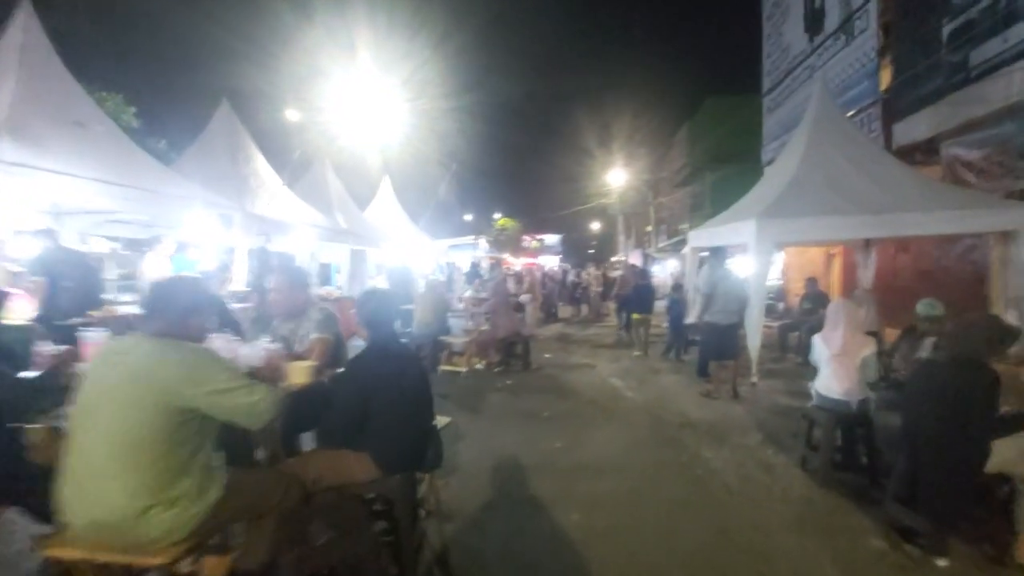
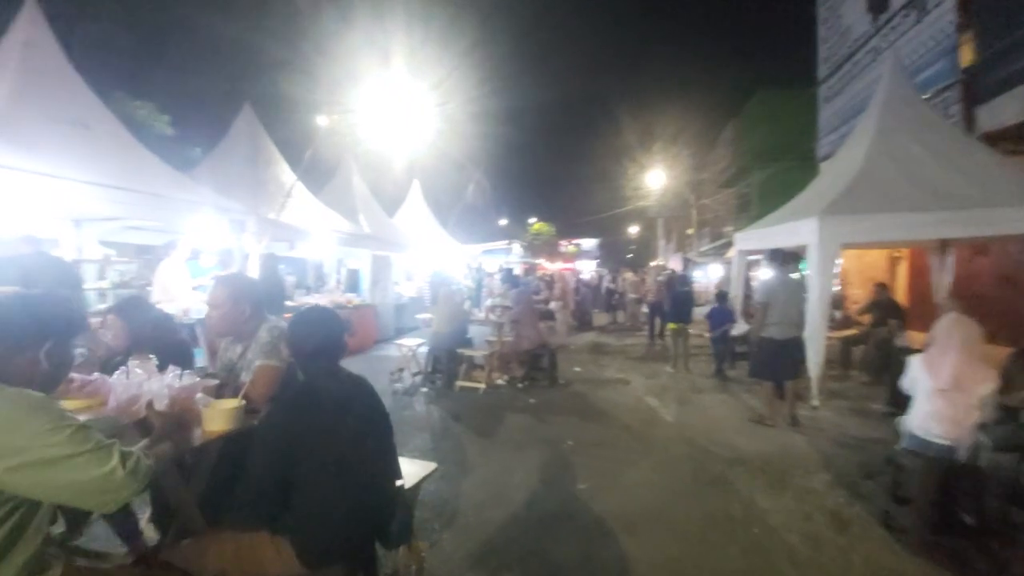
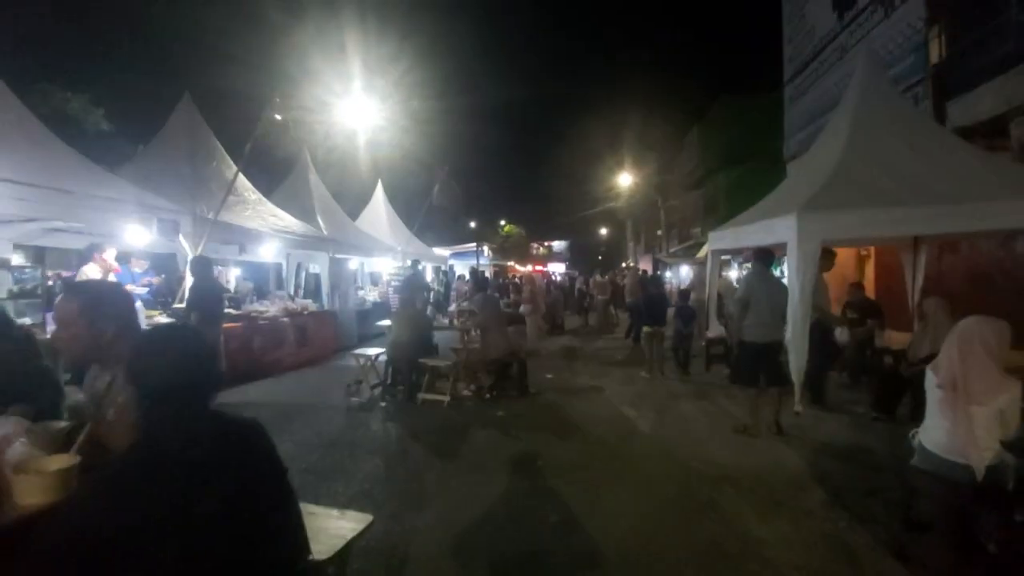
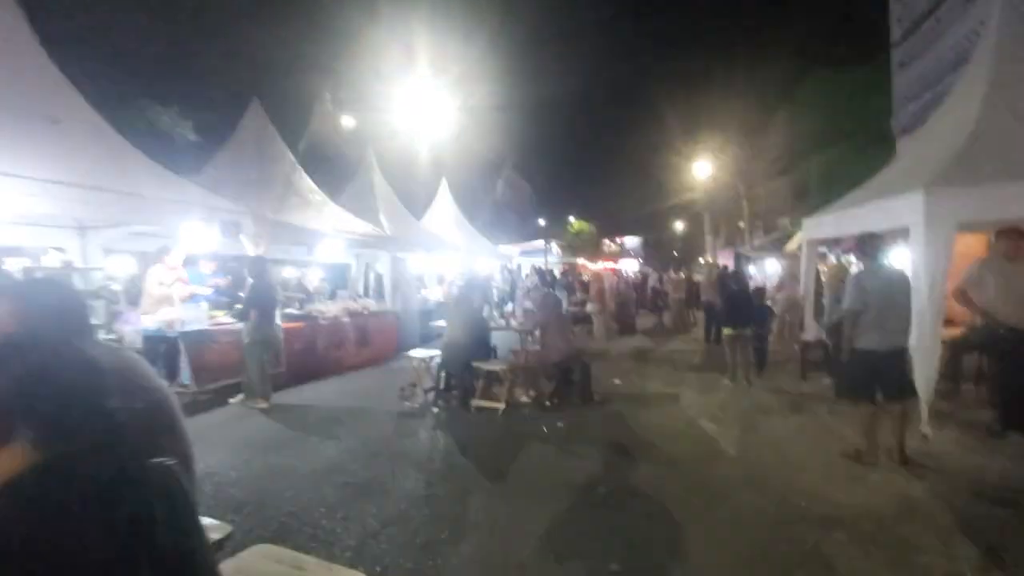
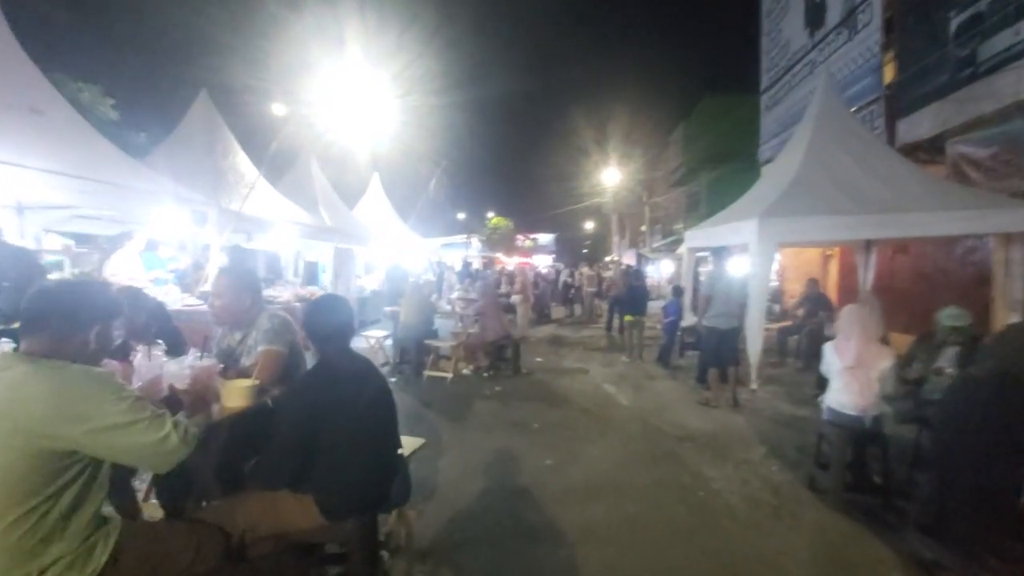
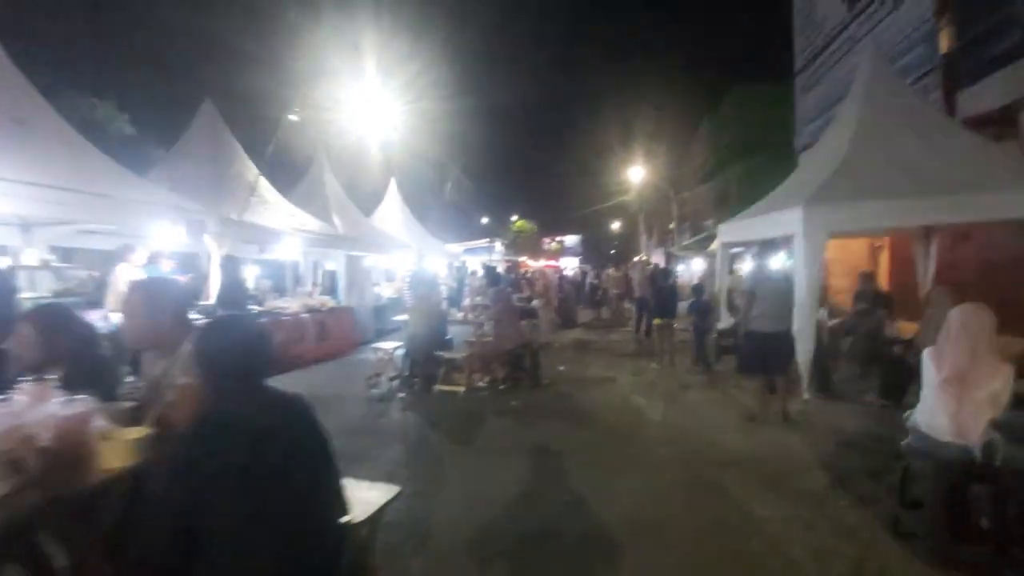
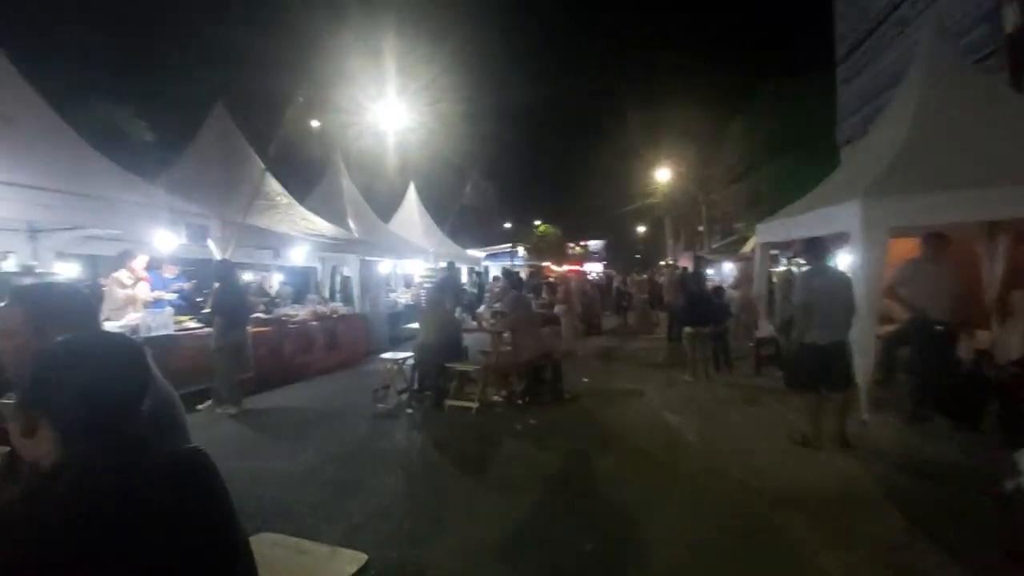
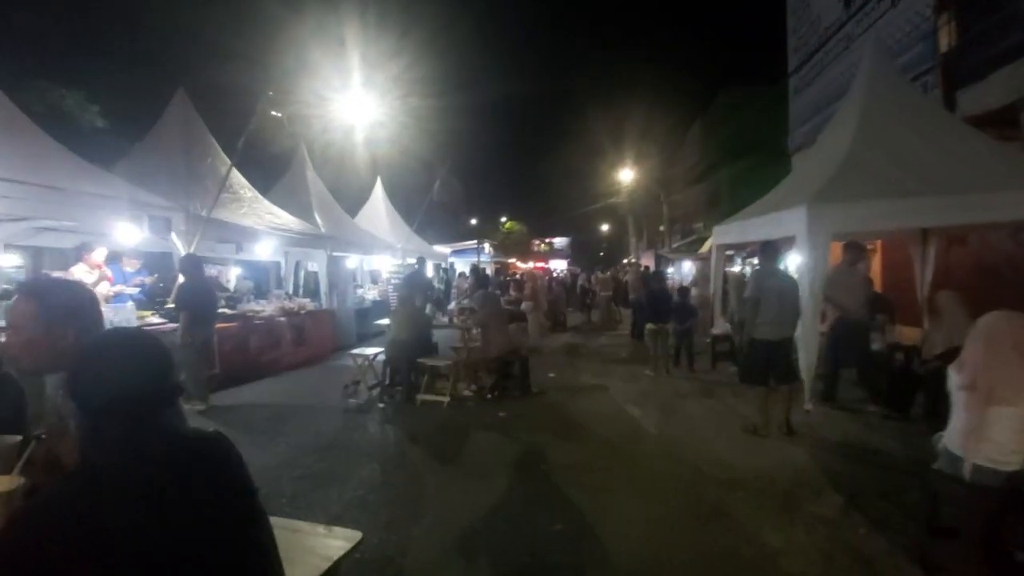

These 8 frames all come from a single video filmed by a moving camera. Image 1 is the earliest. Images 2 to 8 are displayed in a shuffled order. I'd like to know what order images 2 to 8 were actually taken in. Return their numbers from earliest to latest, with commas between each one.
5, 2, 6, 3, 8, 7, 4
